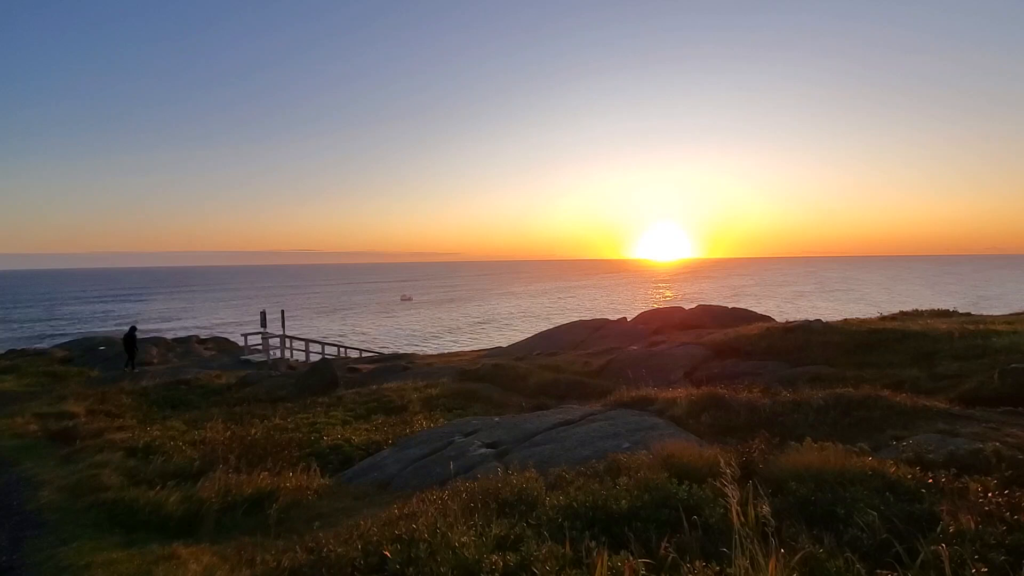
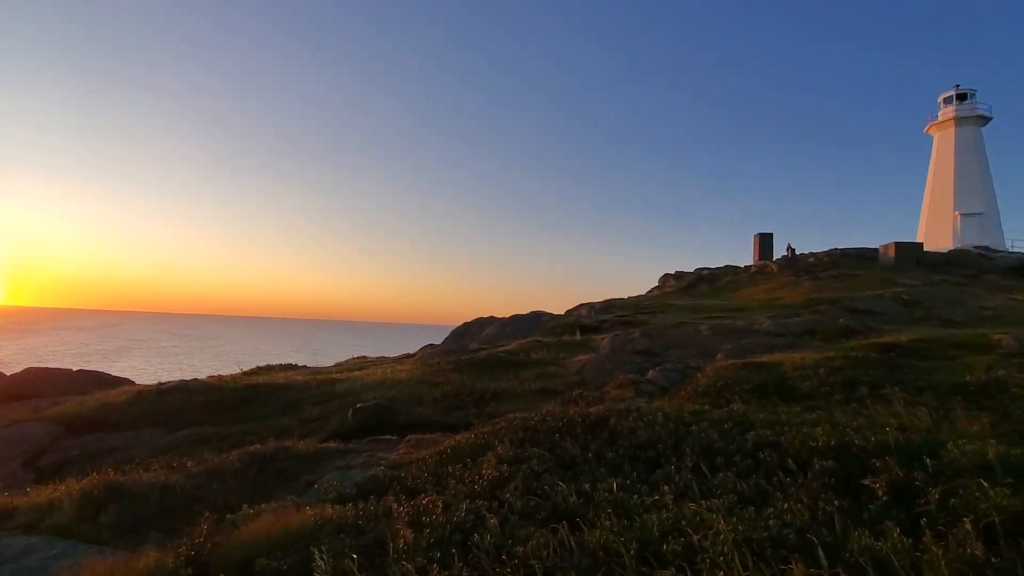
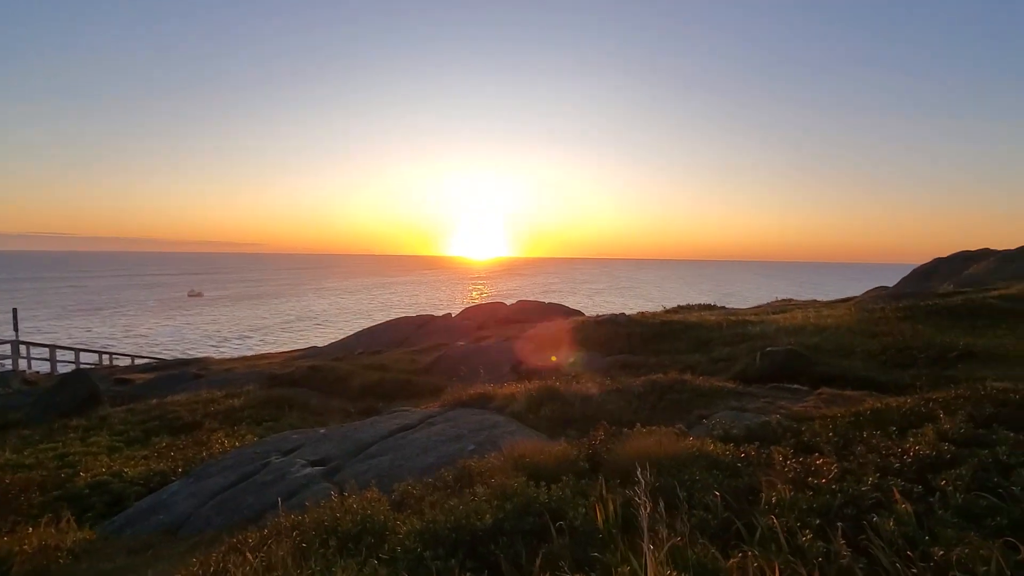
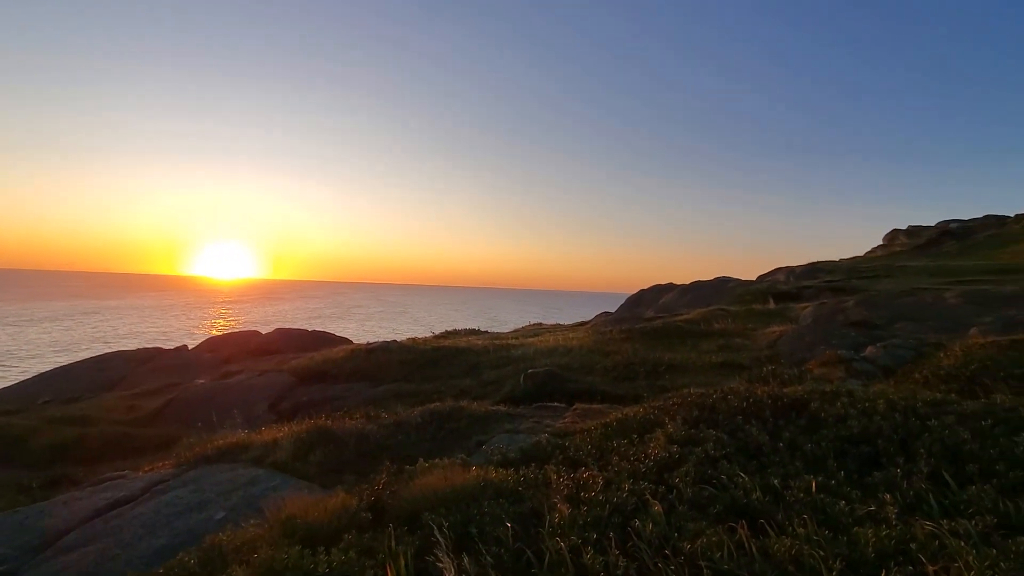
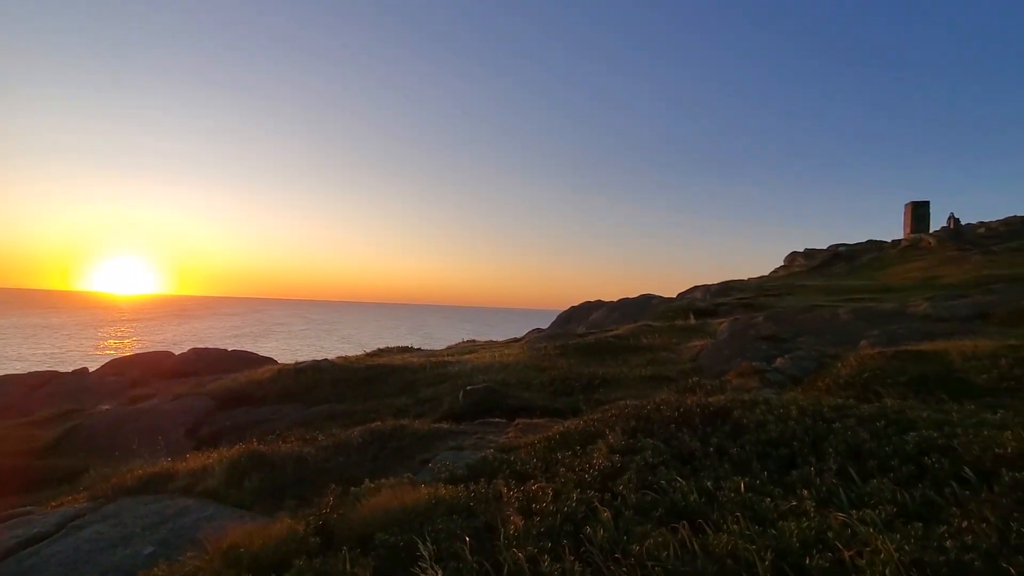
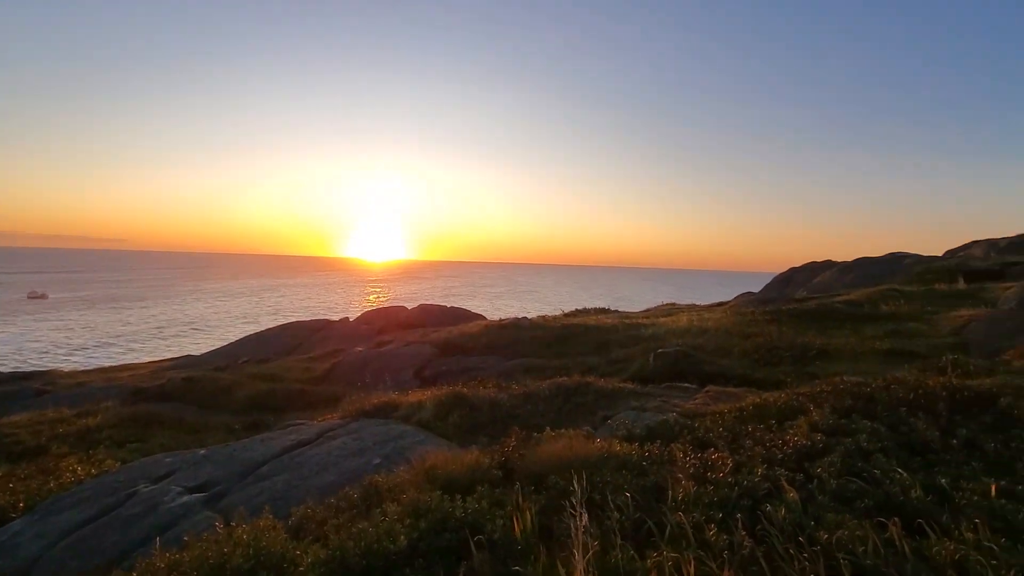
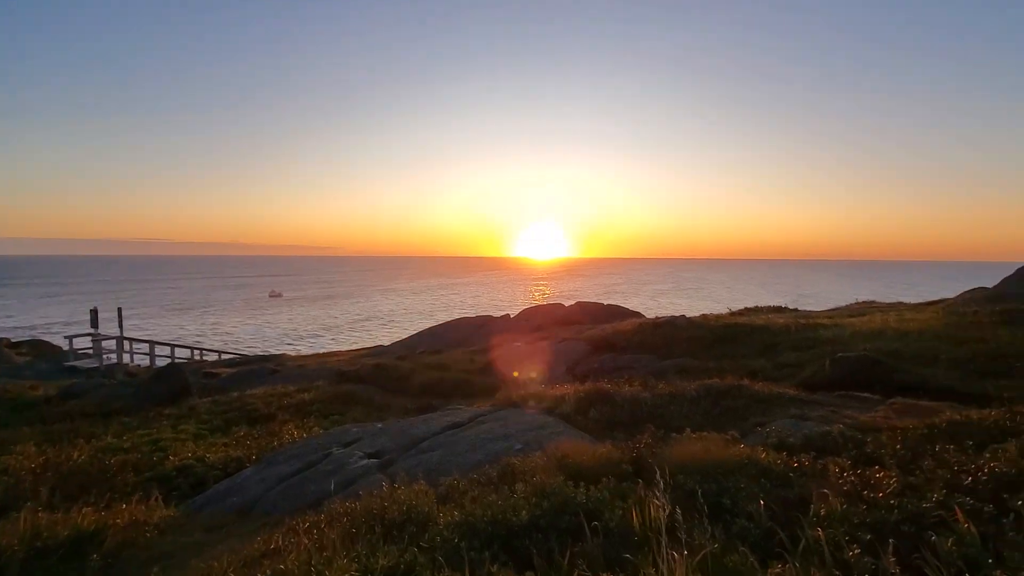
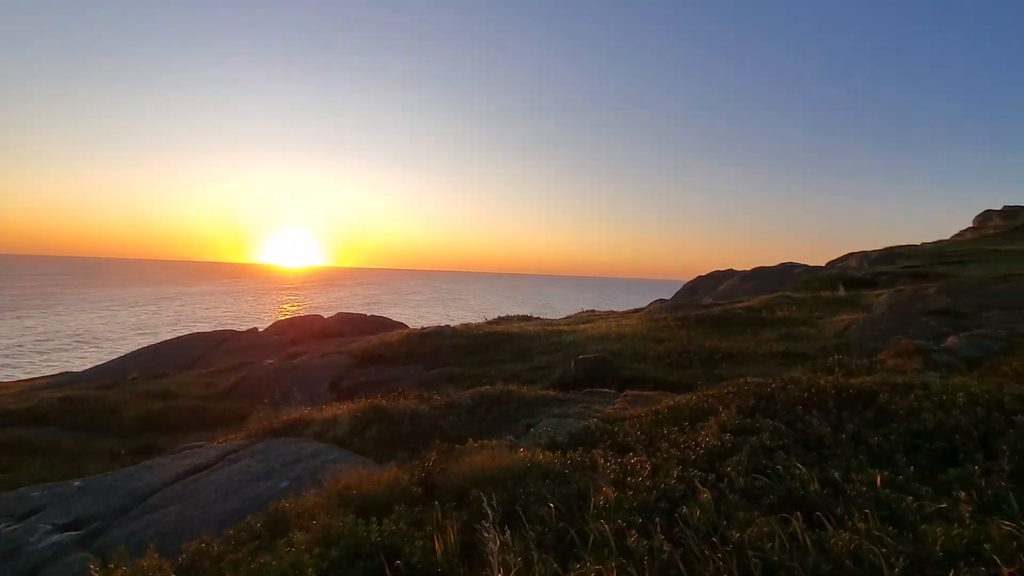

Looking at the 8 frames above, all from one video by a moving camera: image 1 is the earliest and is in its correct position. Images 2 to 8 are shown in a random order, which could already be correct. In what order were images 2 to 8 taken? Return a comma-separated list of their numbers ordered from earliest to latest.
7, 3, 6, 8, 4, 5, 2
